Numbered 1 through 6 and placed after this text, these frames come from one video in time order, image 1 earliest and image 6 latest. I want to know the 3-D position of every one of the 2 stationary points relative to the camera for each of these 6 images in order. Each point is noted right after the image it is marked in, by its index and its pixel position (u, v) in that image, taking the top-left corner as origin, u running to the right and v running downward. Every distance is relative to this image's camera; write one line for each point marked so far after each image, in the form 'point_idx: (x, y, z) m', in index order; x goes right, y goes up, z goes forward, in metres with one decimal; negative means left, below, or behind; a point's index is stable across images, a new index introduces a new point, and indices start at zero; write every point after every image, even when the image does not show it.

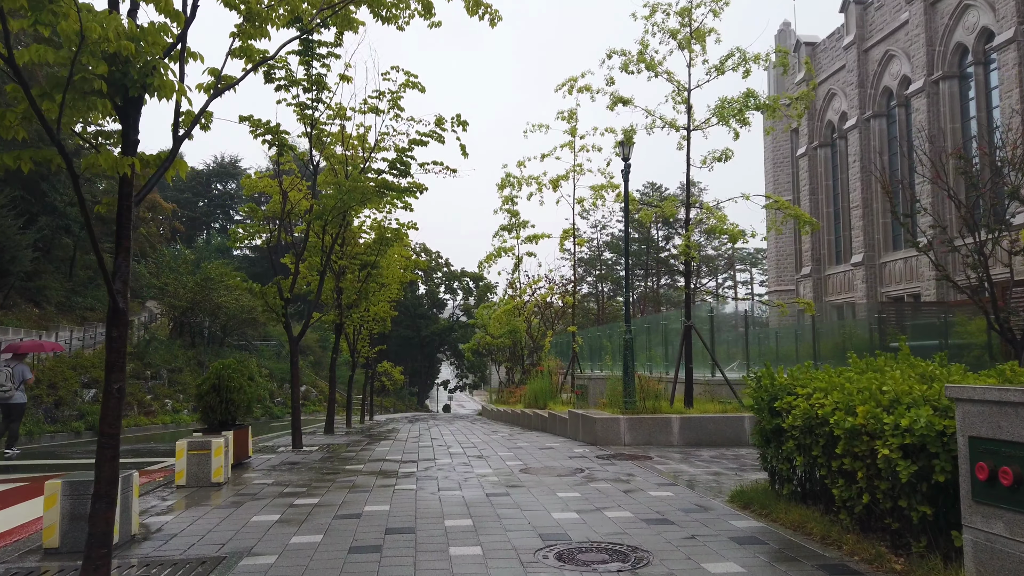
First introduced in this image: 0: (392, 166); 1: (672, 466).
0: (-2.2, +2.2, +13.7) m
1: (+2.1, -2.3, +9.8) m
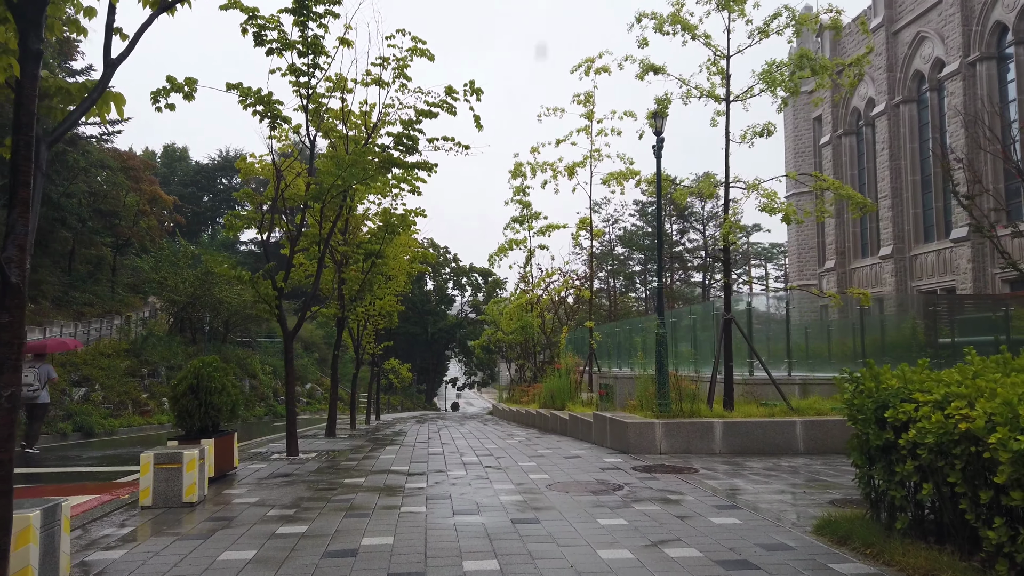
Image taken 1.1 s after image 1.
0: (-1.9, +2.4, +12.3) m
1: (+2.4, -2.2, +8.4) m
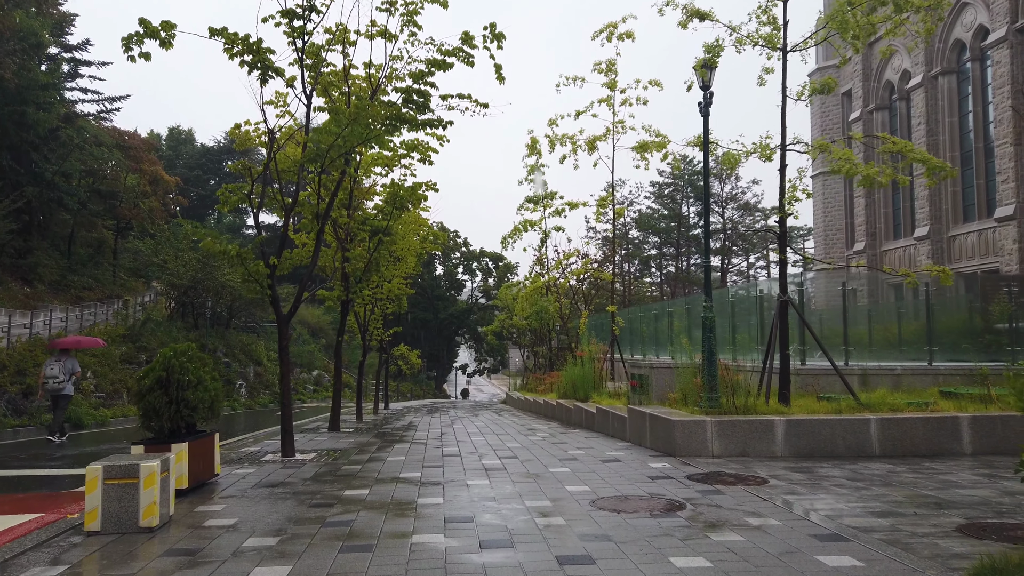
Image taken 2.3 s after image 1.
0: (-1.5, +2.7, +10.7) m
1: (+2.7, -1.9, +6.9) m
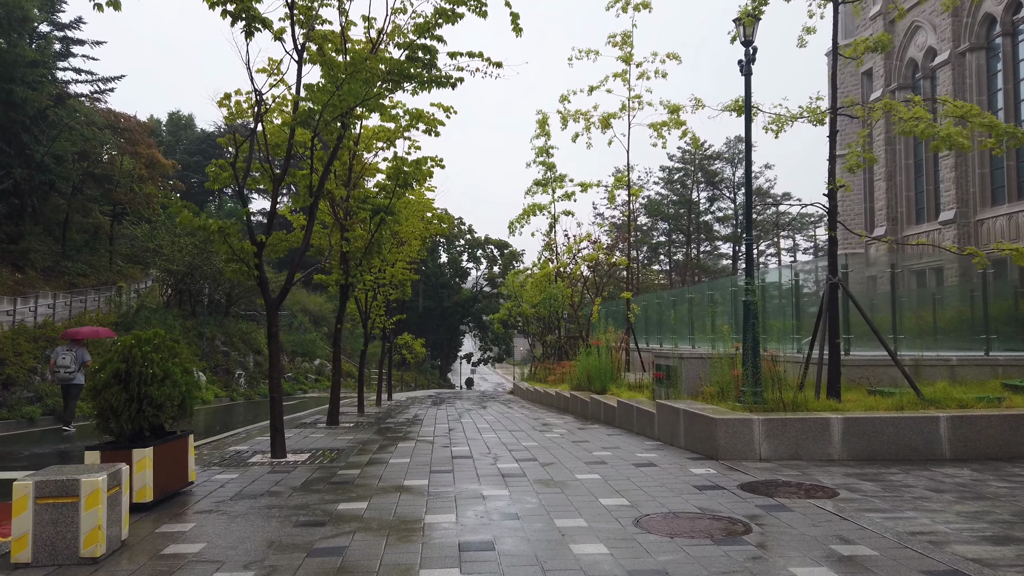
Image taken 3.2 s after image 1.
0: (-1.3, +3.0, +9.5) m
1: (+2.9, -1.7, +5.7) m
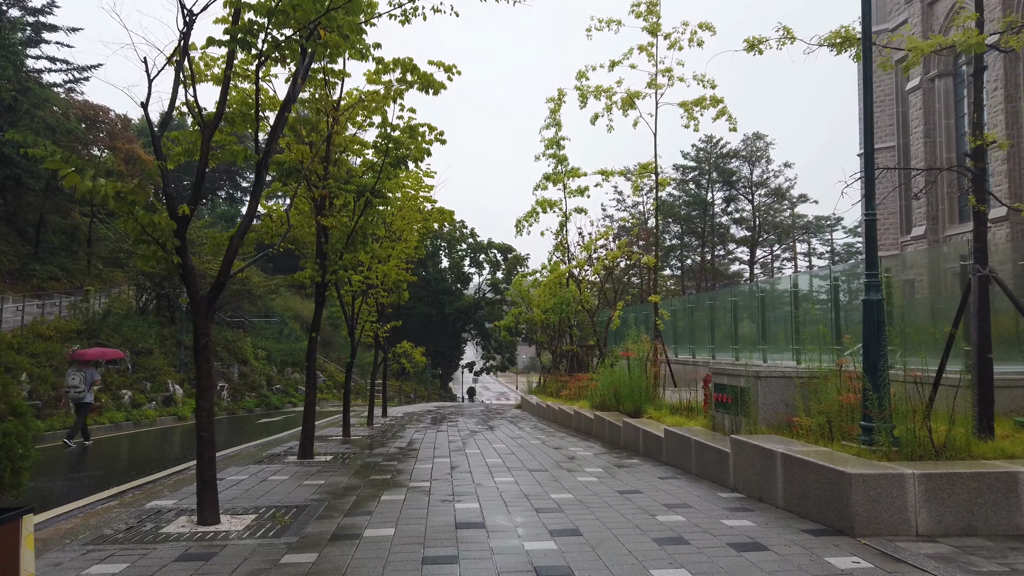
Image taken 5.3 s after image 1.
0: (-1.0, +3.0, +6.8) m
1: (+3.2, -1.6, +3.0) m
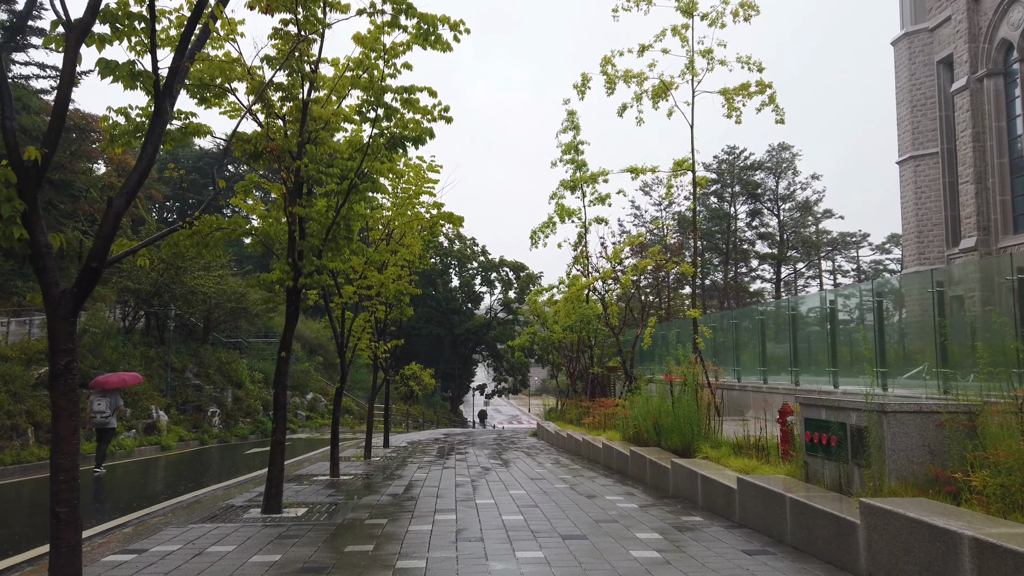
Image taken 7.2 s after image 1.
0: (-0.8, +3.1, +4.6) m
1: (+3.3, -1.5, +0.5) m
